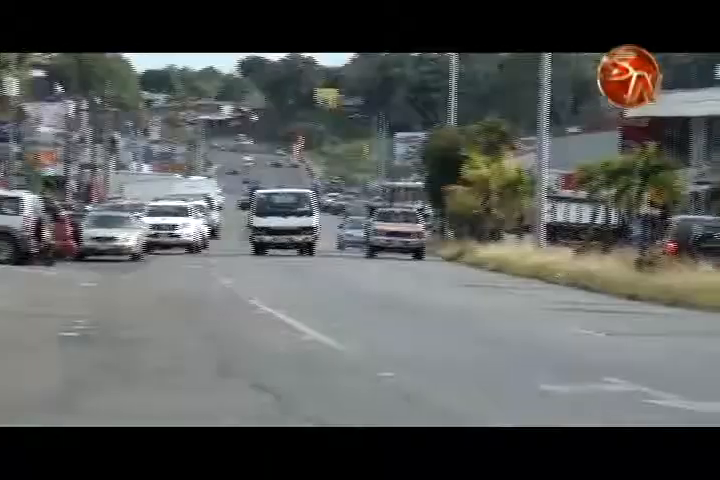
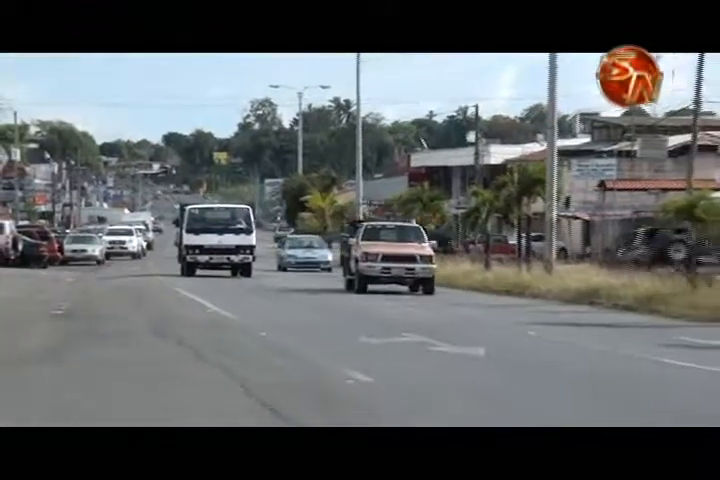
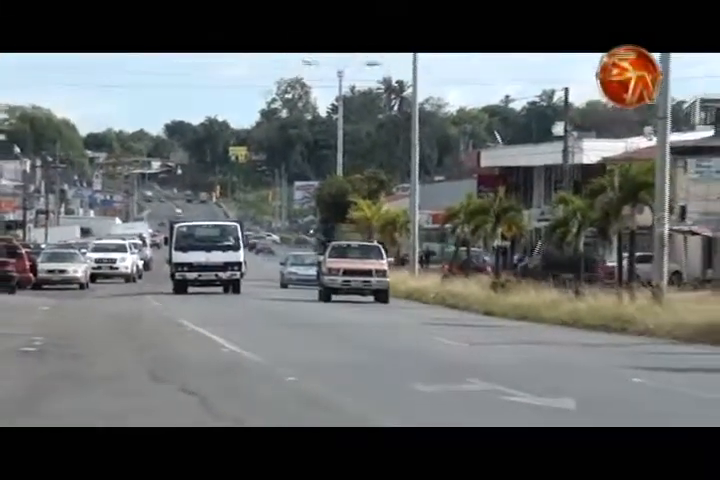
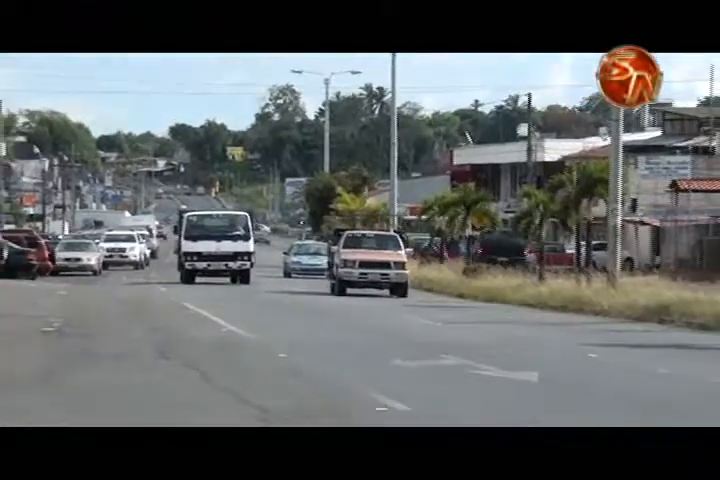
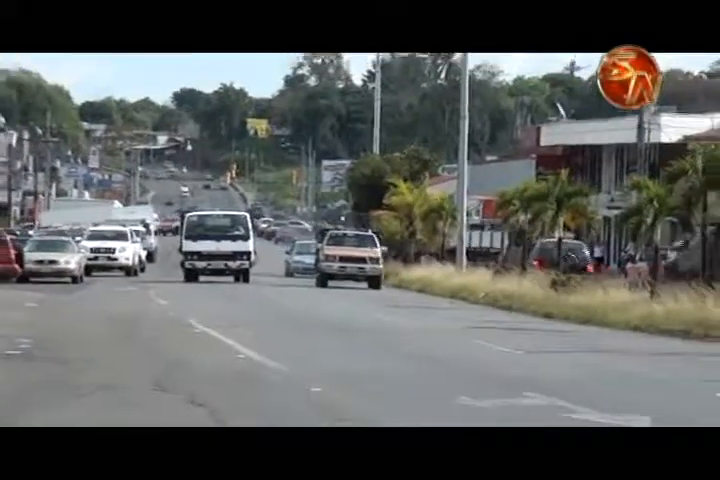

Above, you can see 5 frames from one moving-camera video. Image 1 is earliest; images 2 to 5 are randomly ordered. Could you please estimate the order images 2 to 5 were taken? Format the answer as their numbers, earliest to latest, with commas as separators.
5, 3, 4, 2
